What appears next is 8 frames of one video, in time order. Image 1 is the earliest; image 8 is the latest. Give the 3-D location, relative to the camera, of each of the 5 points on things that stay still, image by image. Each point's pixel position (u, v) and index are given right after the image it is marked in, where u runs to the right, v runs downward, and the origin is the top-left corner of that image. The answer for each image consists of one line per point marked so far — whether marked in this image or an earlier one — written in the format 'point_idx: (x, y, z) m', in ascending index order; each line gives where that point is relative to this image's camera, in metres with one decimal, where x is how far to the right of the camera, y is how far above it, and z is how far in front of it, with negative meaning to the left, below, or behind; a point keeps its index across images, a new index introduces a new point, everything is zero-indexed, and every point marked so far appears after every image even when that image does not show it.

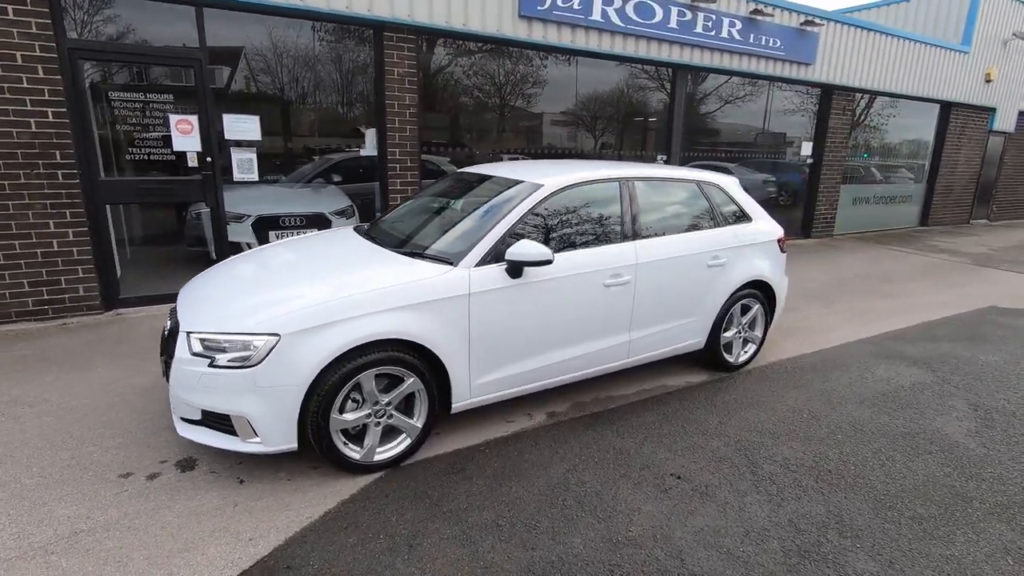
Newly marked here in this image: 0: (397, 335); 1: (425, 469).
0: (-0.7, -0.3, +3.0) m
1: (-0.5, -1.1, +3.2) m
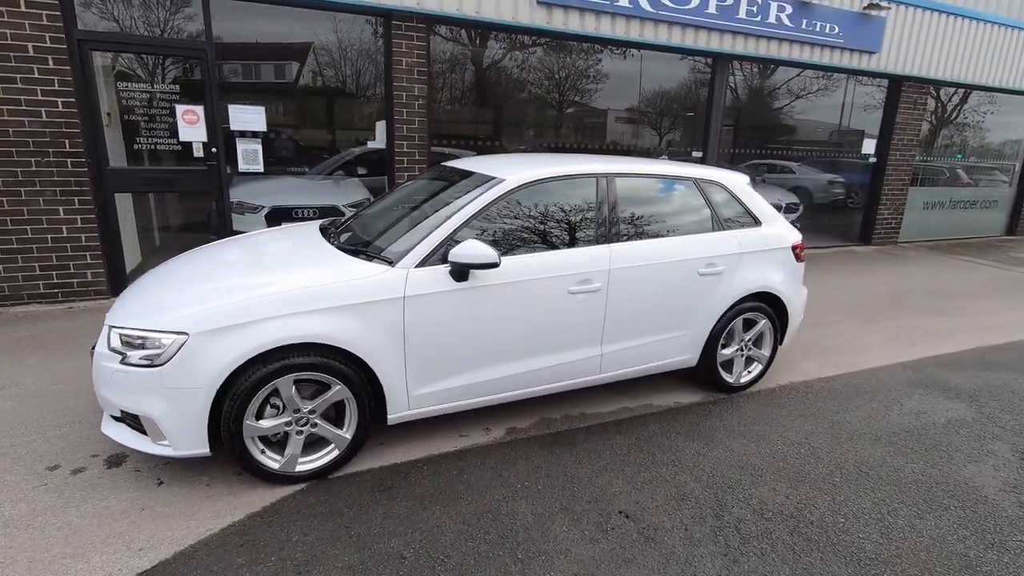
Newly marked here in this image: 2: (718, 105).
0: (-1.0, -0.3, +2.8) m
1: (-0.9, -1.1, +3.0) m
2: (+3.3, +3.0, +8.8) m
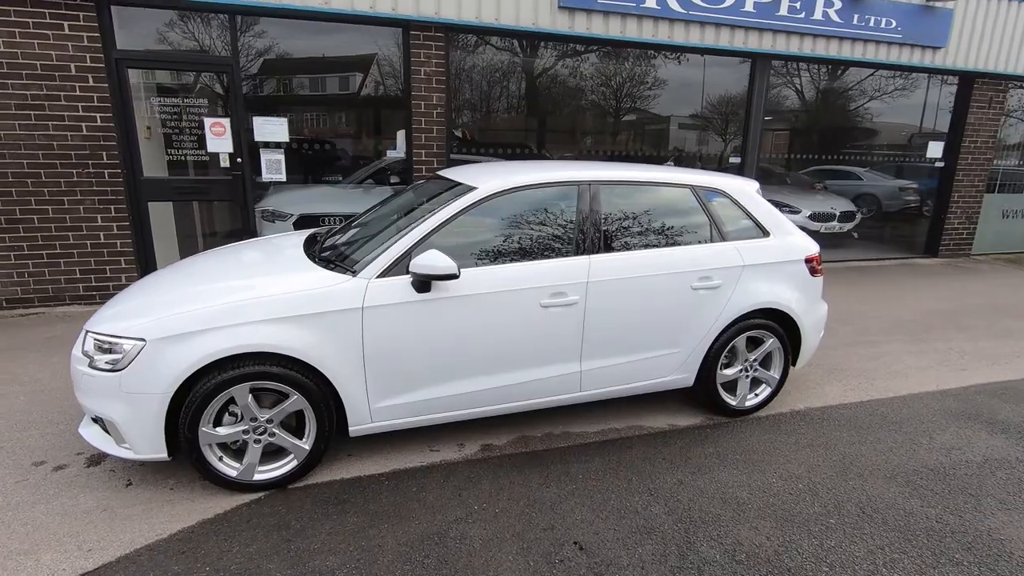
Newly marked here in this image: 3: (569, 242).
0: (-1.3, -0.3, +2.8) m
1: (-1.1, -1.1, +3.0) m
2: (+3.8, +2.8, +8.3) m
3: (+0.3, +0.3, +3.4) m
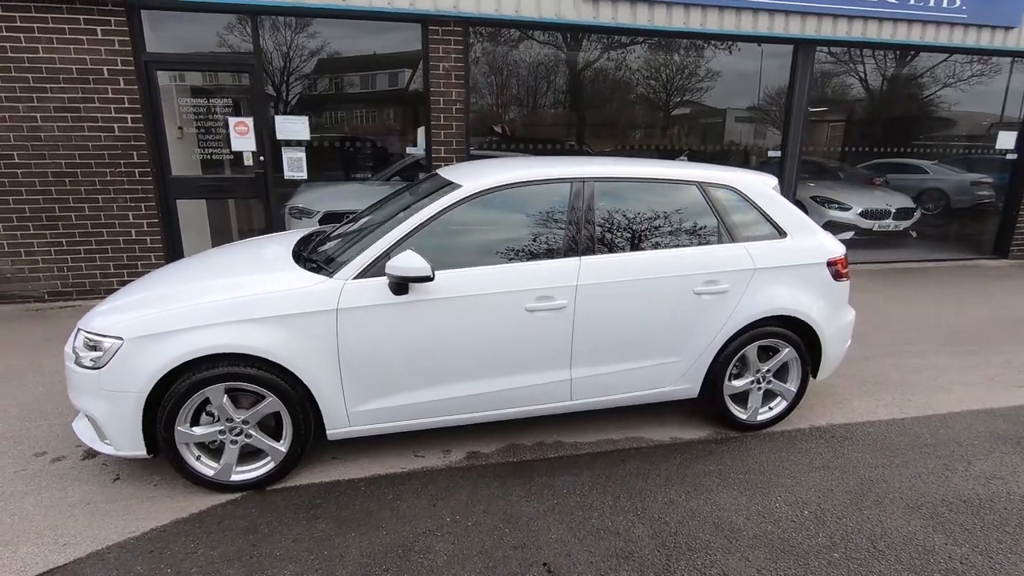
0: (-1.4, -0.3, +2.8) m
1: (-1.2, -1.1, +2.9) m
2: (+4.2, +2.7, +7.8) m
3: (+0.2, +0.3, +3.2) m
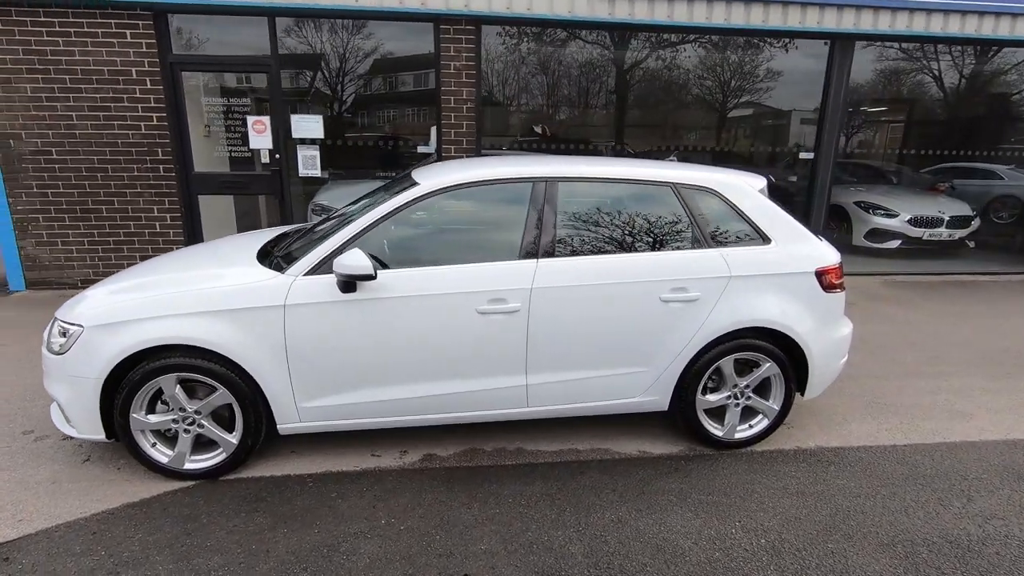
0: (-1.7, -0.3, +2.8) m
1: (-1.5, -1.1, +3.0) m
2: (+4.4, +2.6, +7.3) m
3: (0.0, +0.2, +3.1) m
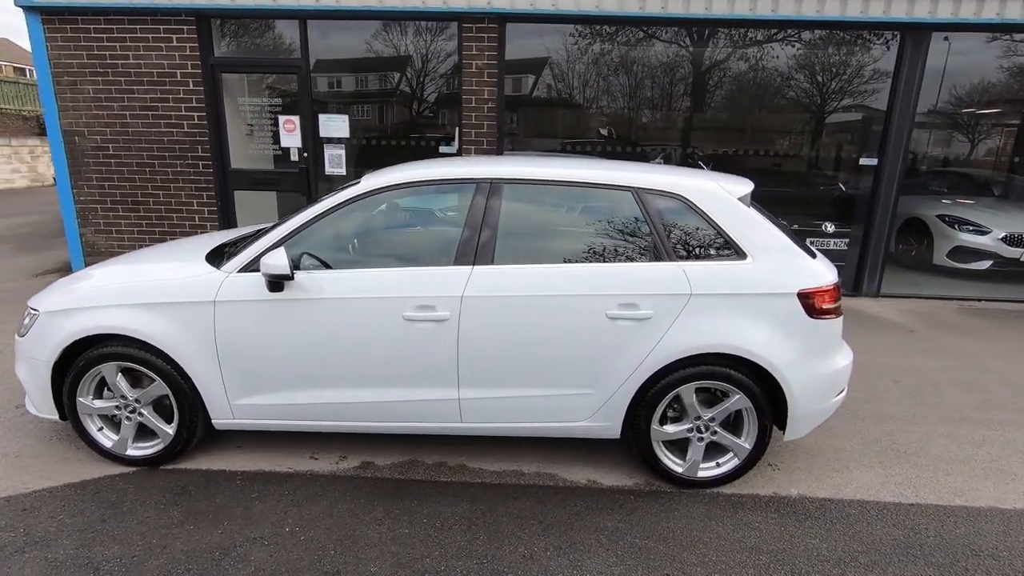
0: (-2.1, -0.2, +2.9) m
1: (-1.9, -1.1, +3.0) m
2: (+4.7, +2.3, +6.5) m
3: (-0.3, +0.2, +2.9) m
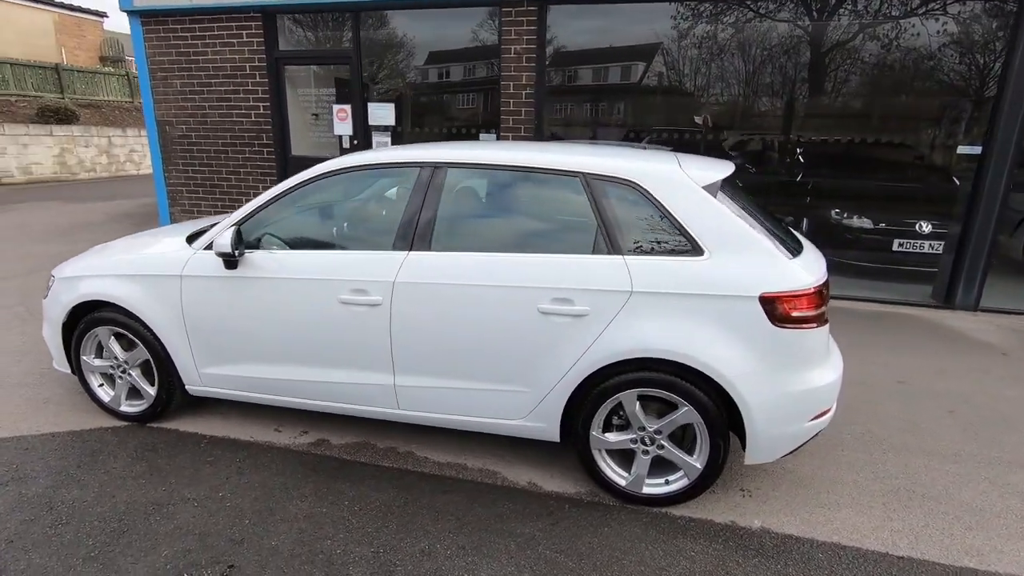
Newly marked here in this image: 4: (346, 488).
0: (-2.4, -0.1, +3.2) m
1: (-2.3, -0.9, +3.3) m
2: (+5.1, +2.2, +5.4) m
3: (-0.6, +0.3, +2.9) m
4: (-0.9, -1.1, +2.9) m
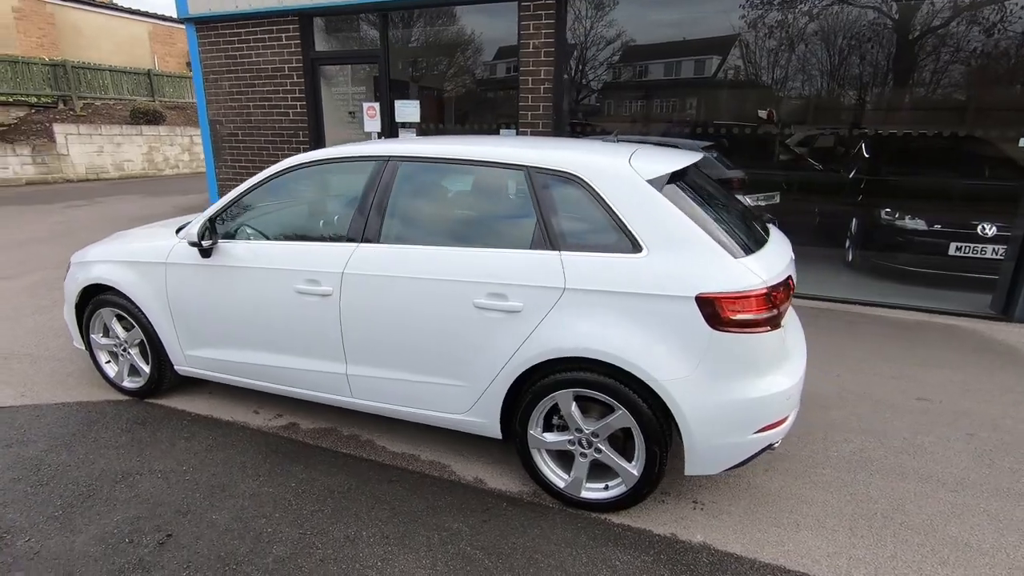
0: (-2.6, 0.0, +3.5) m
1: (-2.5, -0.8, +3.6) m
2: (+5.2, +2.0, +4.7) m
3: (-0.9, +0.3, +3.0) m
4: (-1.2, -1.0, +3.0) m
